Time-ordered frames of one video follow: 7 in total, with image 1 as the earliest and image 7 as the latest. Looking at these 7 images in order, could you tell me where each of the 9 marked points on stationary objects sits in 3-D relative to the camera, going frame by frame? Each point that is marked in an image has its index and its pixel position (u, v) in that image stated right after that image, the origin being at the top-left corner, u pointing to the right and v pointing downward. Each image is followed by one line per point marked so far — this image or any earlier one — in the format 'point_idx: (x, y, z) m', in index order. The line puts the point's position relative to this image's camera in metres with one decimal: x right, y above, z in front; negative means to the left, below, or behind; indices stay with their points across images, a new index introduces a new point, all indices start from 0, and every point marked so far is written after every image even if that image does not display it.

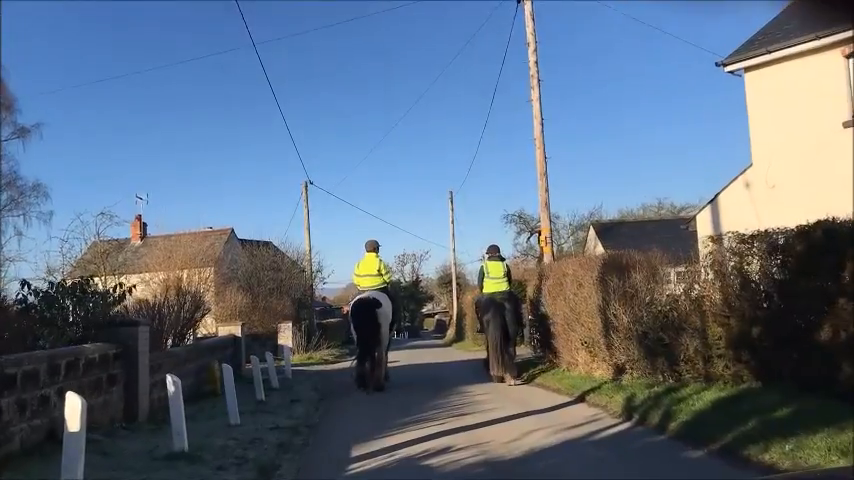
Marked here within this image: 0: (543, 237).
0: (+2.5, +0.1, +16.6) m
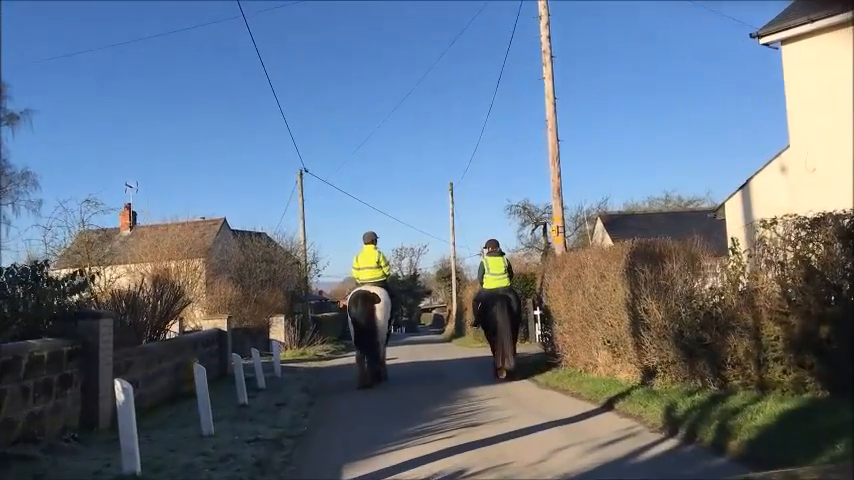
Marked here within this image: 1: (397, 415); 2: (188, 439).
0: (+2.5, +0.3, +15.4) m
1: (-0.4, -2.1, +9.1) m
2: (-2.3, -1.9, +7.5) m
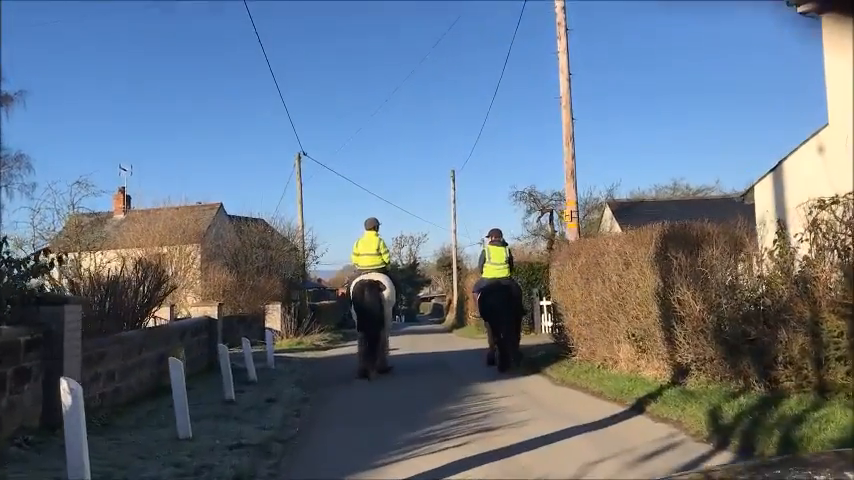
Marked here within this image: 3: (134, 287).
0: (+2.6, +0.6, +14.4) m
1: (-0.3, -1.9, +8.2) m
2: (-2.3, -1.7, +6.5) m
3: (-4.4, -0.7, +11.5) m
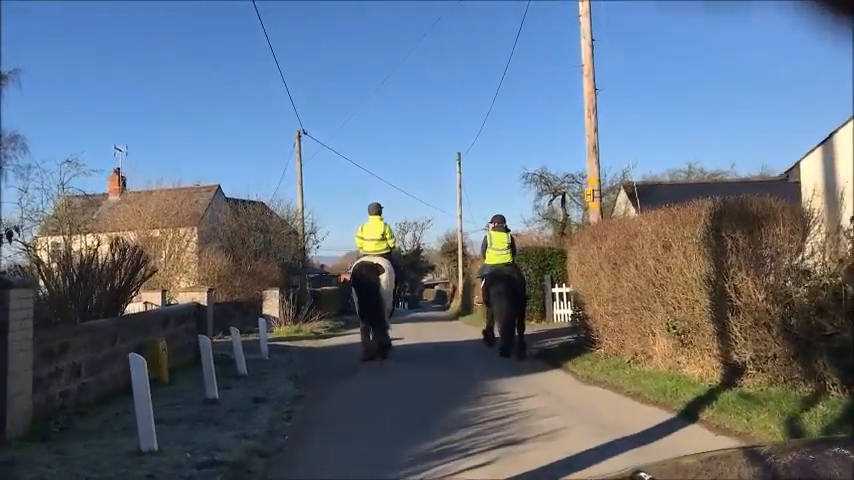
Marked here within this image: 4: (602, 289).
0: (+2.8, +0.9, +13.2) m
1: (-0.2, -1.7, +7.0) m
2: (-2.2, -1.5, +5.4) m
3: (-4.2, -0.4, +10.3) m
4: (+2.4, -0.7, +10.6) m
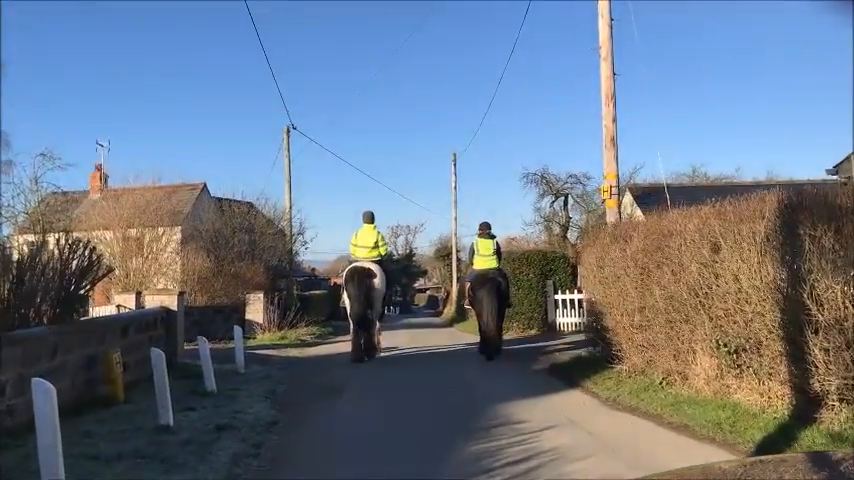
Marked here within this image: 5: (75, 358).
0: (+2.8, +0.9, +11.8) m
1: (-0.2, -1.6, +5.6) m
2: (-2.1, -1.4, +3.9) m
3: (-4.2, -0.3, +8.9) m
4: (+2.4, -0.7, +9.2) m
5: (-3.7, -1.2, +8.1) m
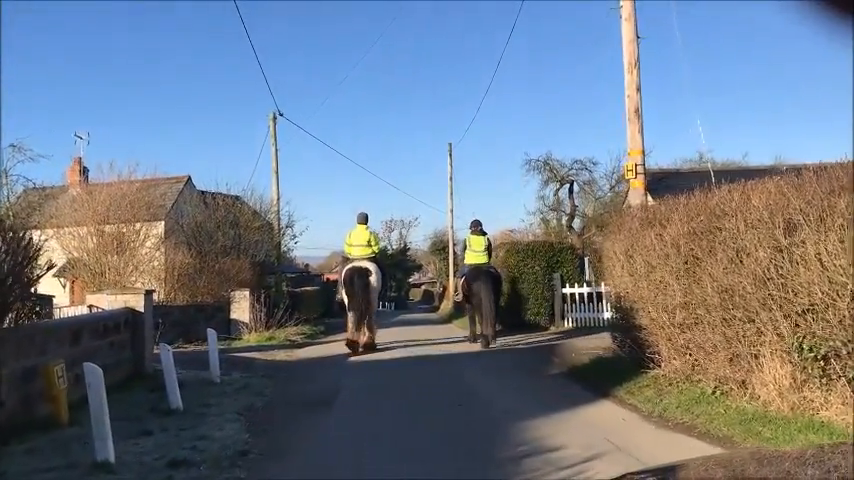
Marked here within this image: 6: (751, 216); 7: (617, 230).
0: (+2.8, +1.0, +10.4) m
1: (-0.1, -1.5, +4.2) m
2: (-2.0, -1.4, +2.5) m
3: (-4.2, -0.2, +7.4) m
4: (+2.4, -0.5, +7.8) m
5: (-3.6, -1.1, +6.7) m
6: (+2.6, +0.2, +6.1) m
7: (+2.4, +0.1, +9.8) m
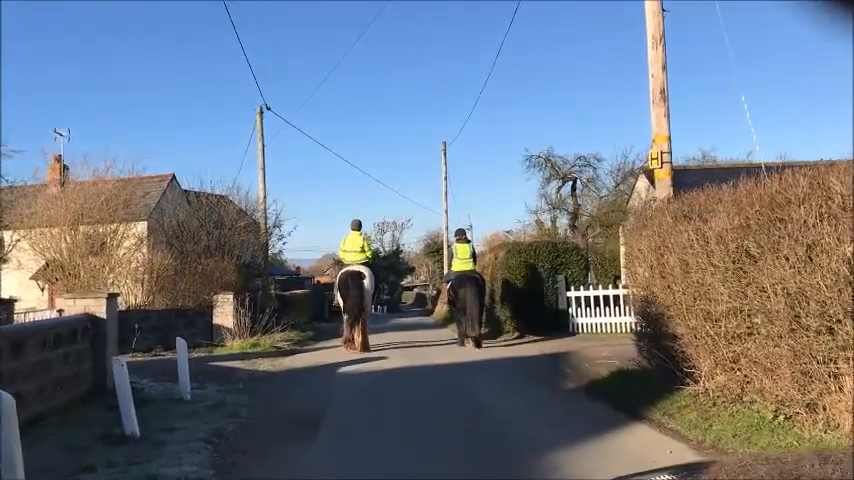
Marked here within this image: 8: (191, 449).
0: (+2.7, +1.1, +9.3) m
1: (0.0, -1.4, +3.0) m
2: (-2.0, -1.3, +1.3) m
3: (-4.2, -0.2, +6.2) m
4: (+2.4, -0.5, +6.6) m
5: (-3.6, -1.1, +5.5) m
6: (+2.7, +0.2, +4.9) m
7: (+2.4, +0.2, +8.7) m
8: (-1.8, -1.6, +6.0) m
